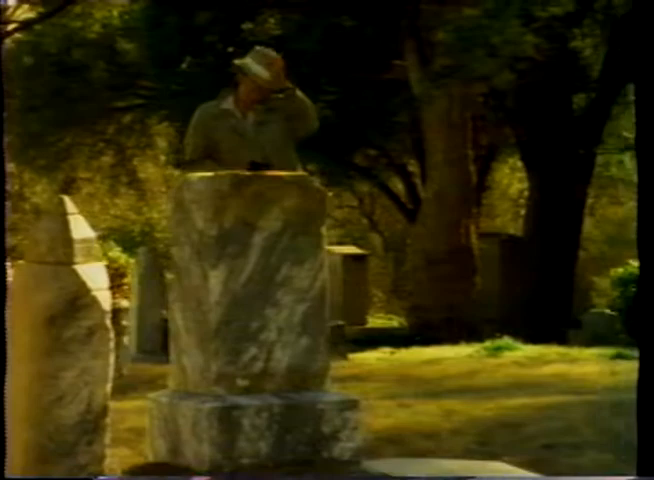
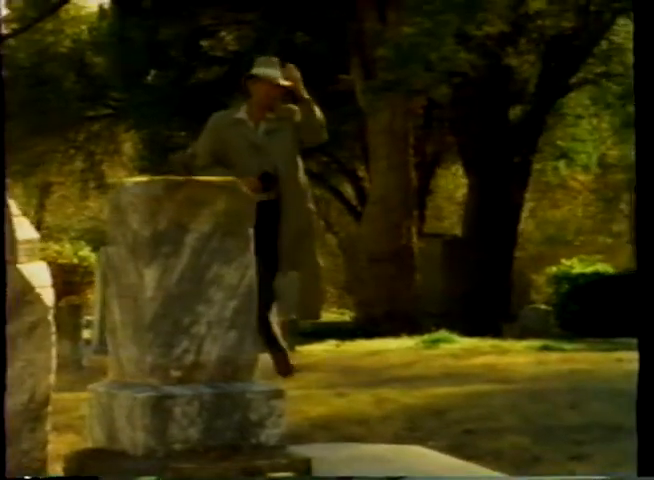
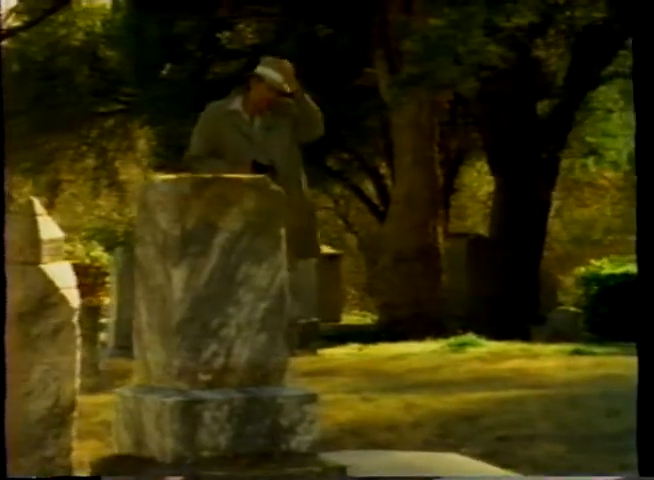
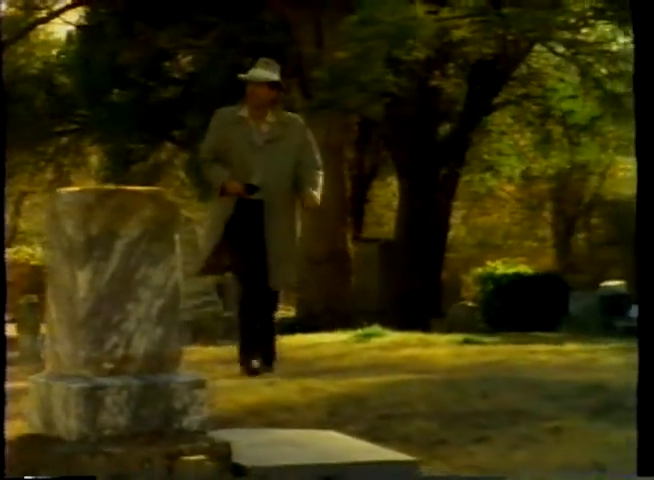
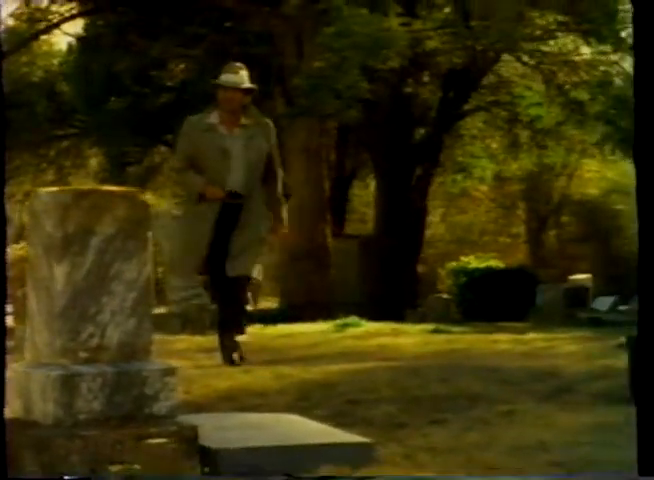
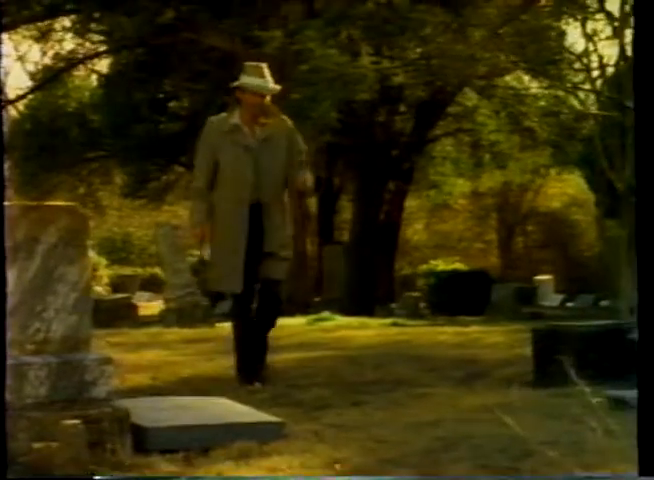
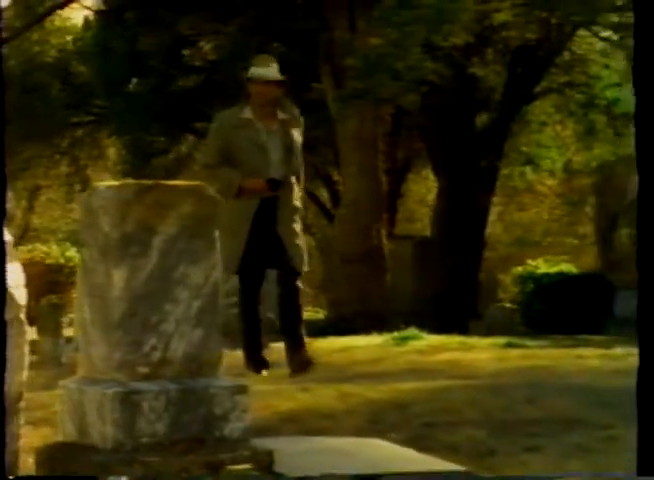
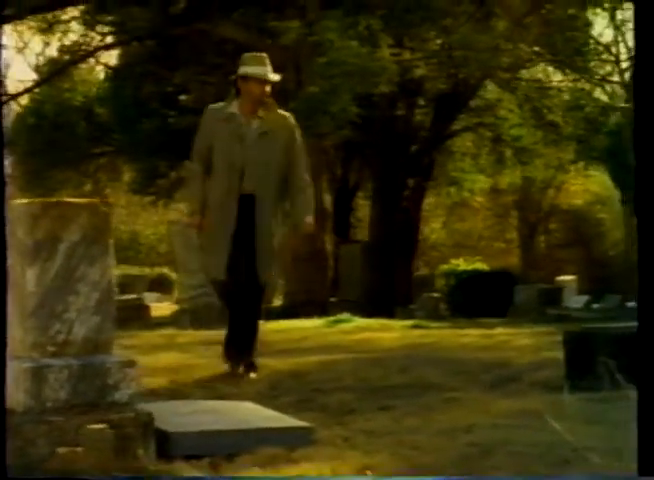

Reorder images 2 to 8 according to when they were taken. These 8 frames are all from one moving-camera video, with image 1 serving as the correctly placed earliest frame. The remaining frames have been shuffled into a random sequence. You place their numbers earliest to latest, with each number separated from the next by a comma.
3, 2, 7, 4, 5, 8, 6
